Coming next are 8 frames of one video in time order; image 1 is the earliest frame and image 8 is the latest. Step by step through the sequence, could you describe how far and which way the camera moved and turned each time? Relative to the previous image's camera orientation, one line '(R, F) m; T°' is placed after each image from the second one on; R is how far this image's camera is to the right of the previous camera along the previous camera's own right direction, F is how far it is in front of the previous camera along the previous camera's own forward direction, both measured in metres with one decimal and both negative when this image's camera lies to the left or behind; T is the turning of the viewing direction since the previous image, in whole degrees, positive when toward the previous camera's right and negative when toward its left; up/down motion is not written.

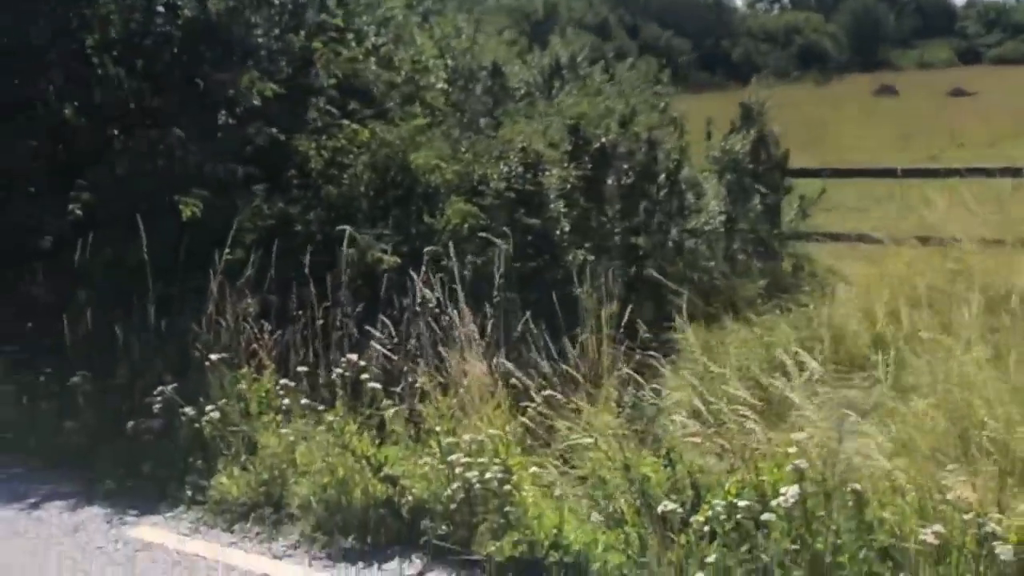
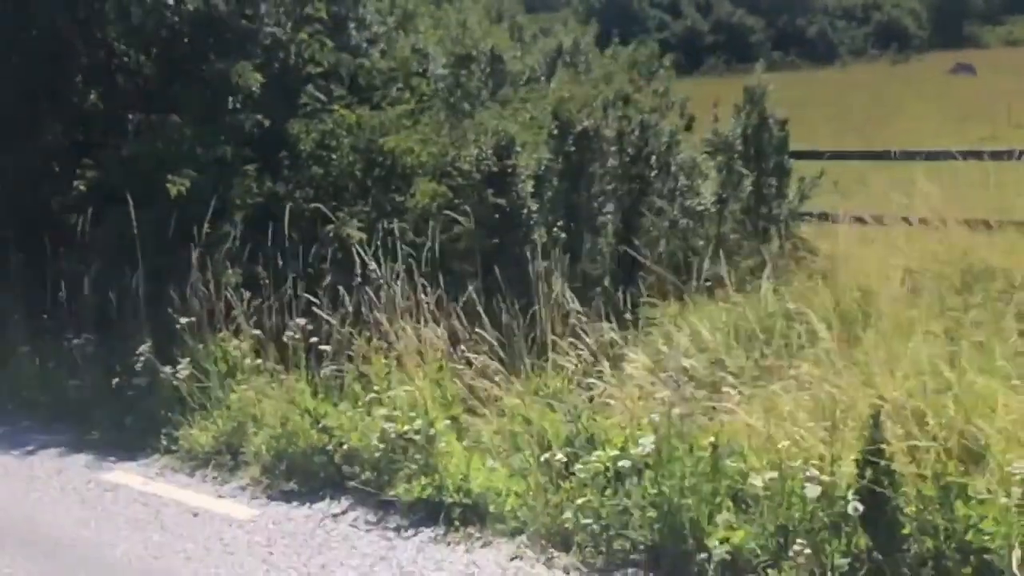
(+0.8, -0.5) m; -4°
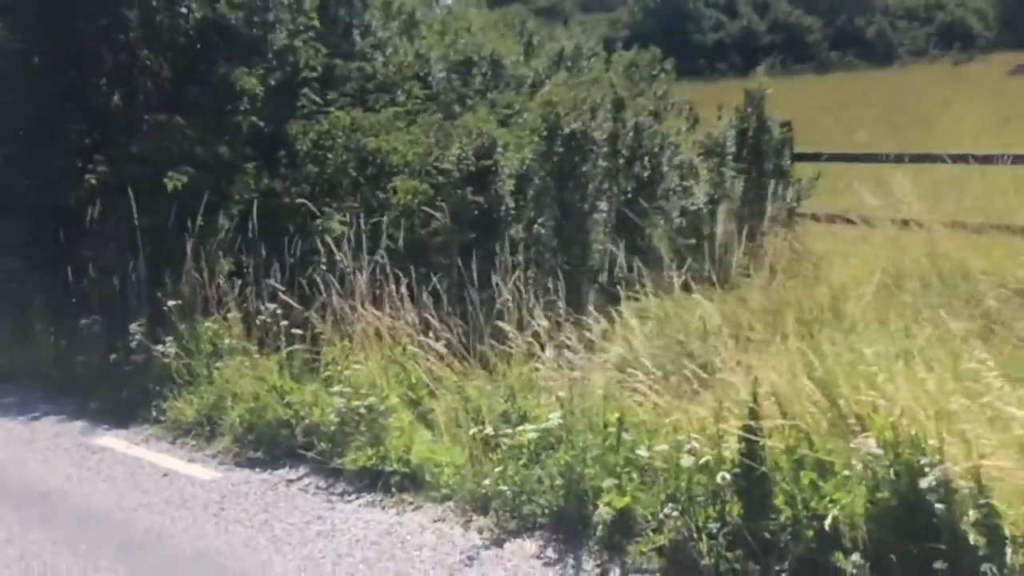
(+0.6, -0.5) m; -3°
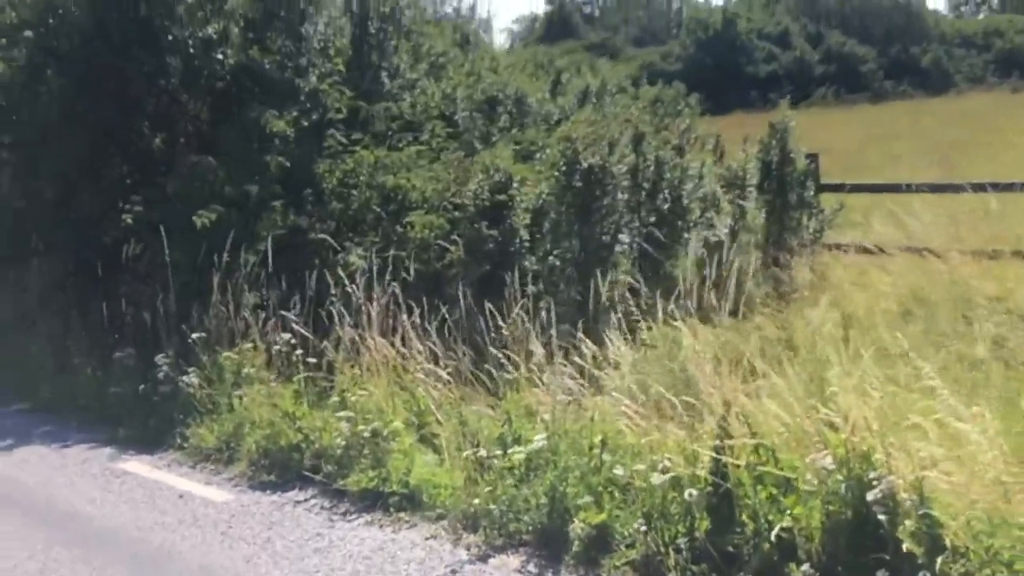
(+0.3, -0.3) m; -3°
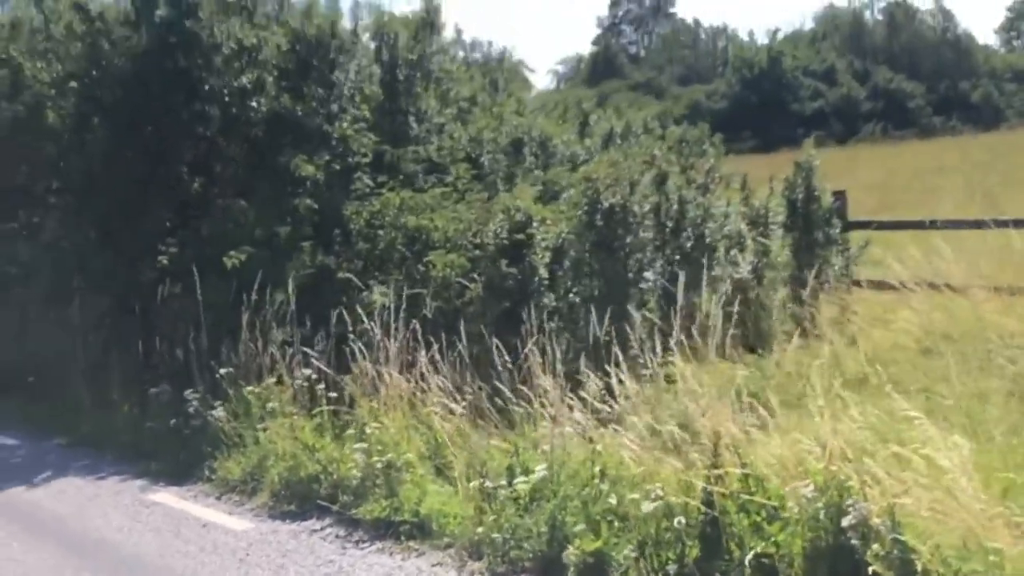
(+0.2, -0.2) m; -3°
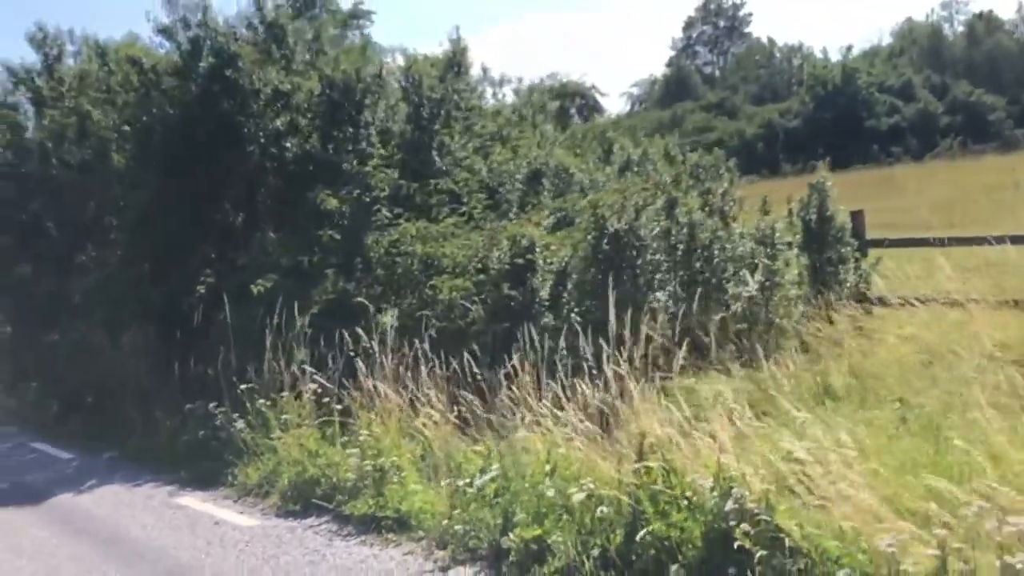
(+0.7, -0.7) m; -4°
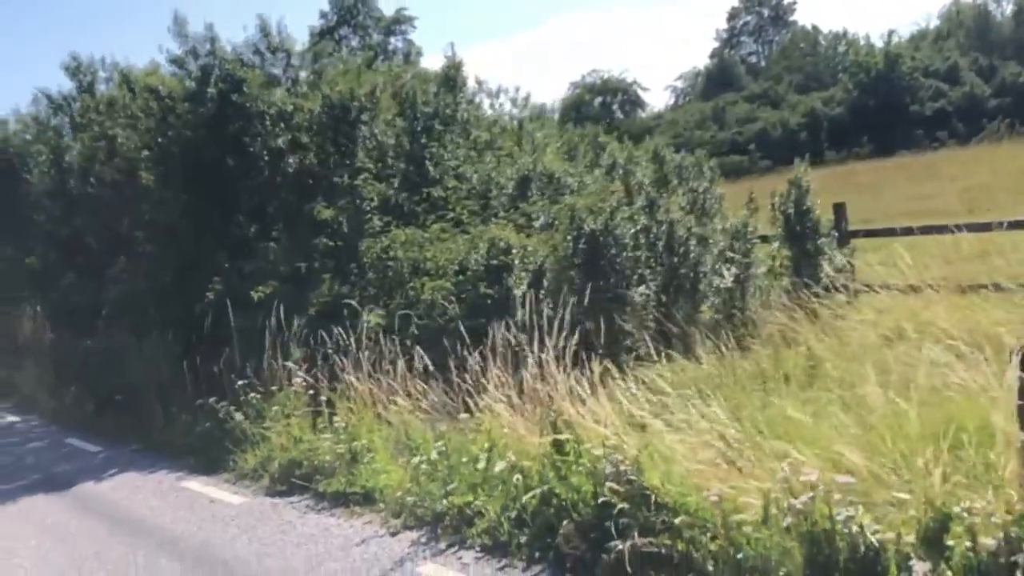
(+0.8, -0.9) m; -3°
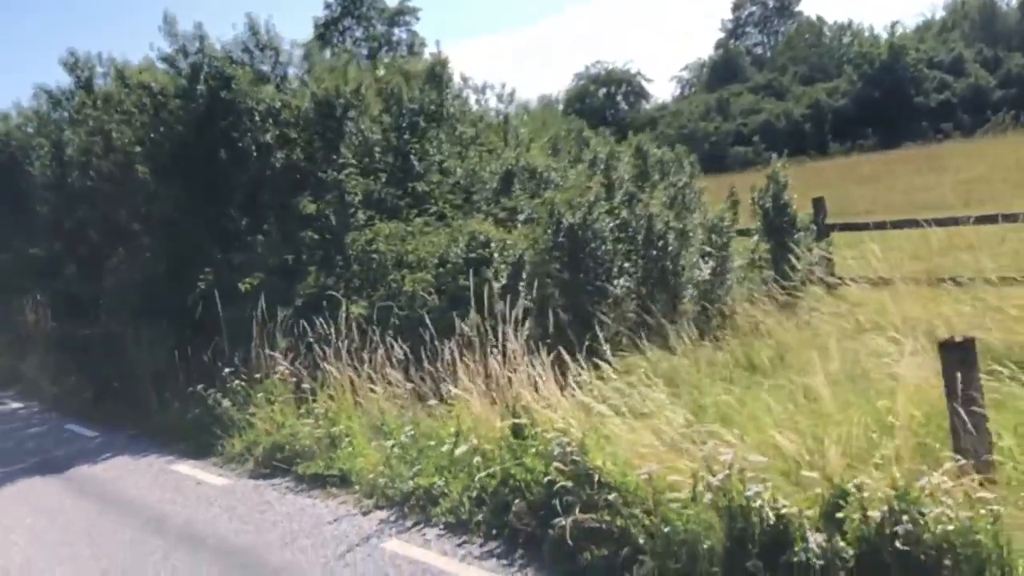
(+0.3, -0.4) m; 0°
